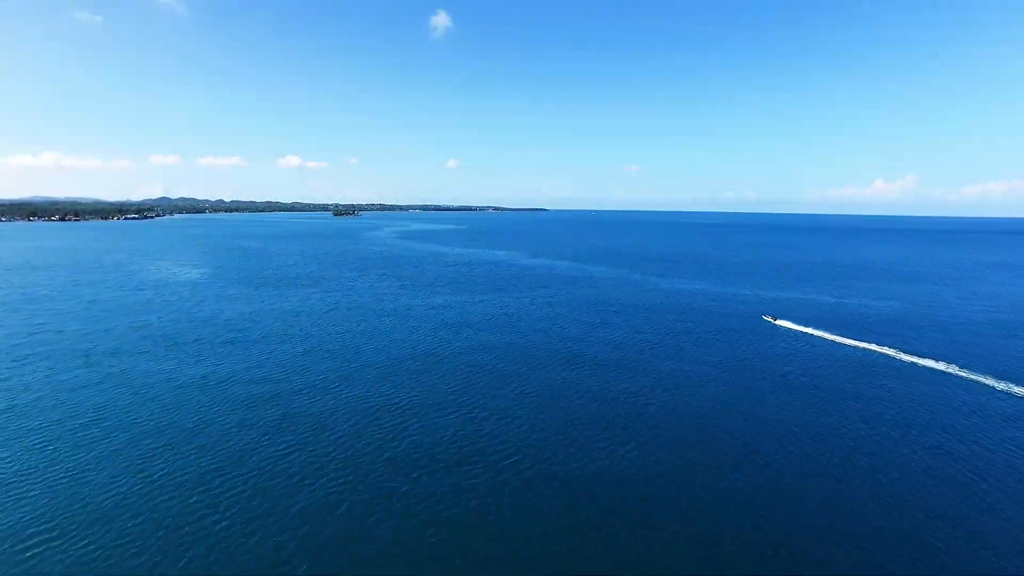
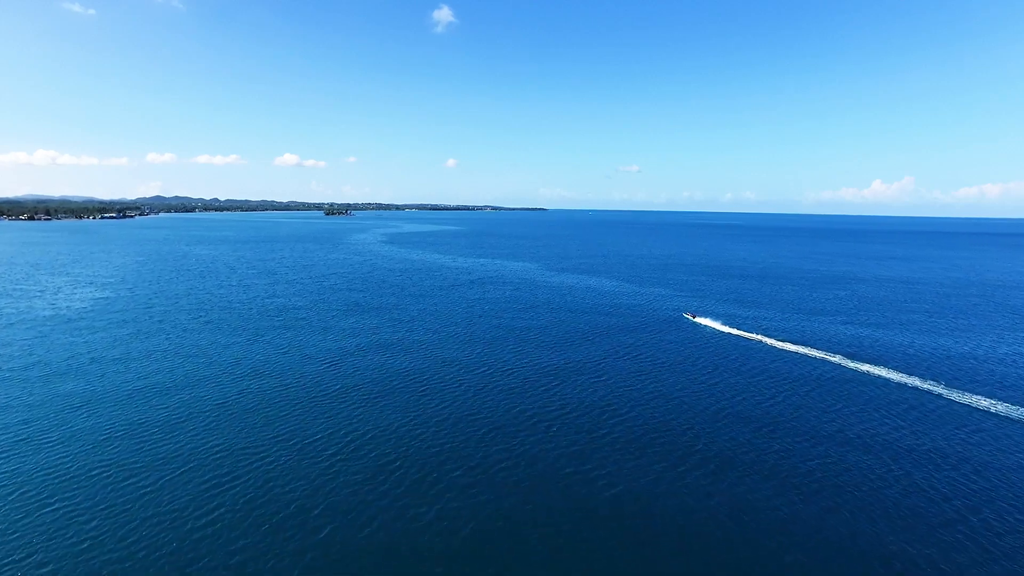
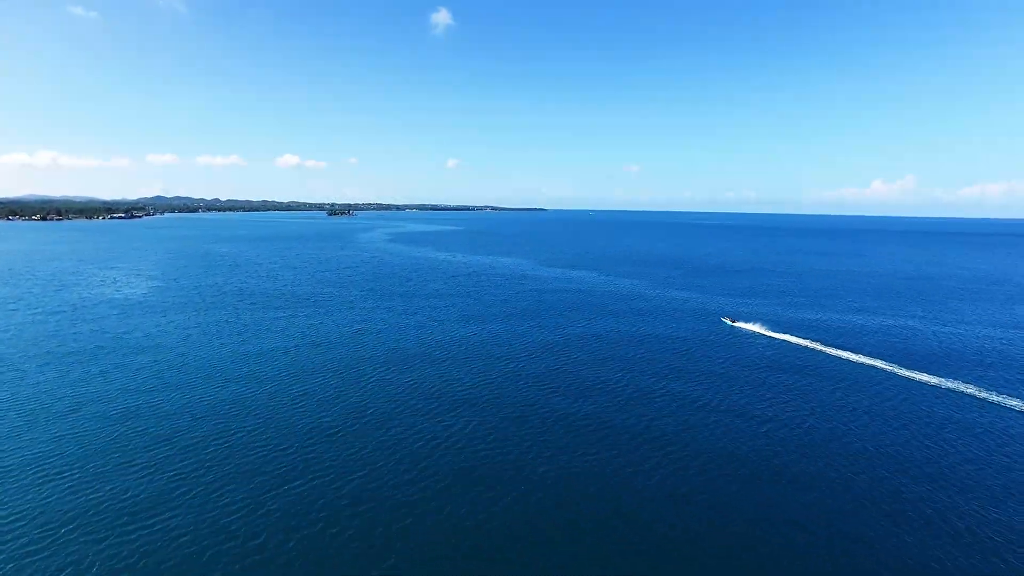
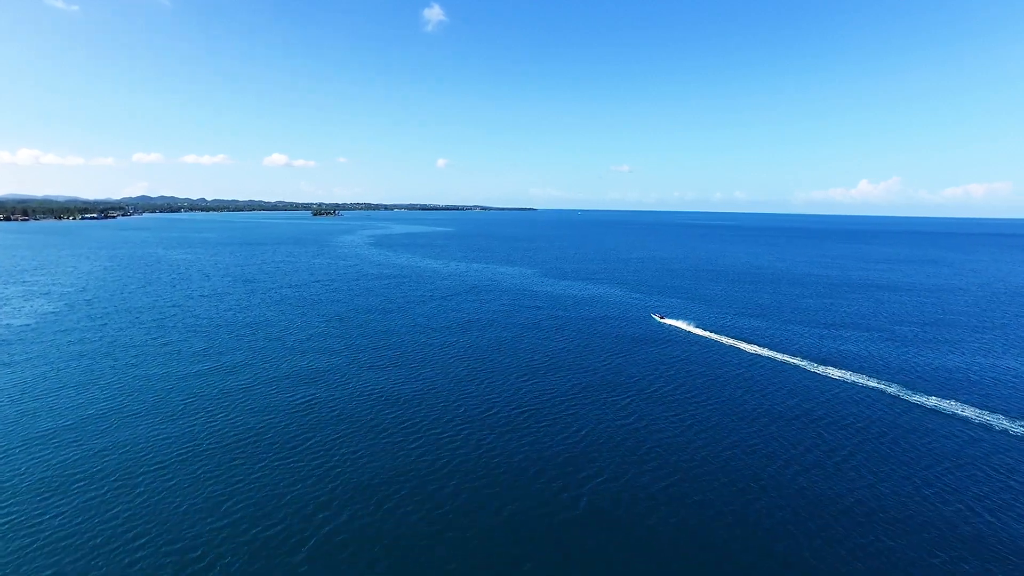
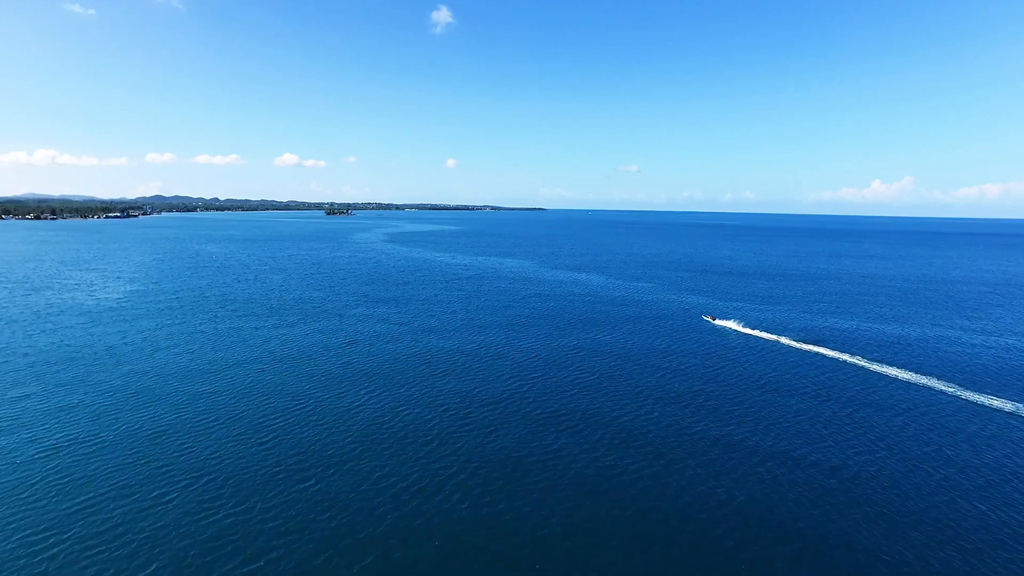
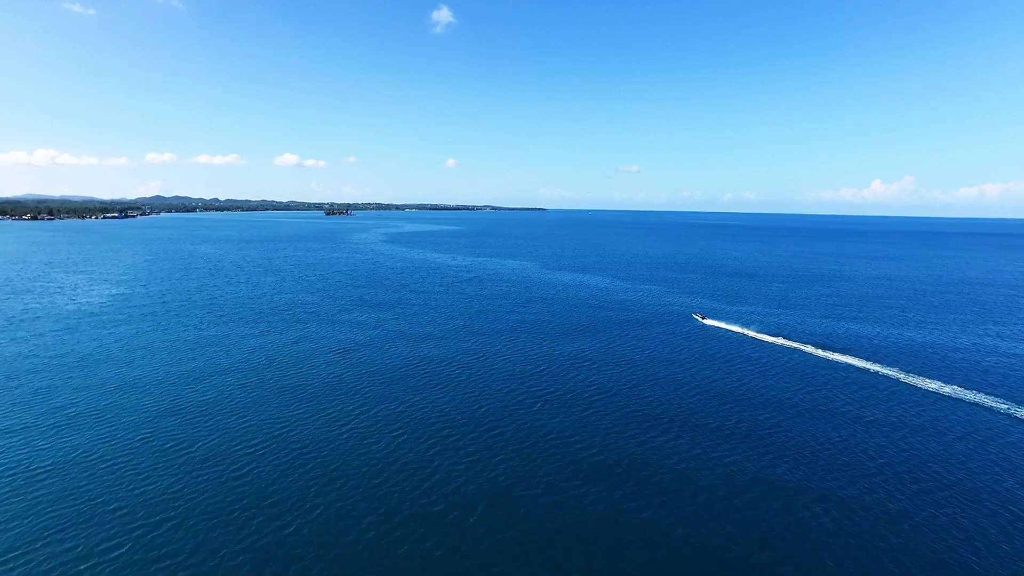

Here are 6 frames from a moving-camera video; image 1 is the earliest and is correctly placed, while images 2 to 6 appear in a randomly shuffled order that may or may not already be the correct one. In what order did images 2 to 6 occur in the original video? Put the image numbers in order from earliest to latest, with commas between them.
3, 5, 6, 2, 4
